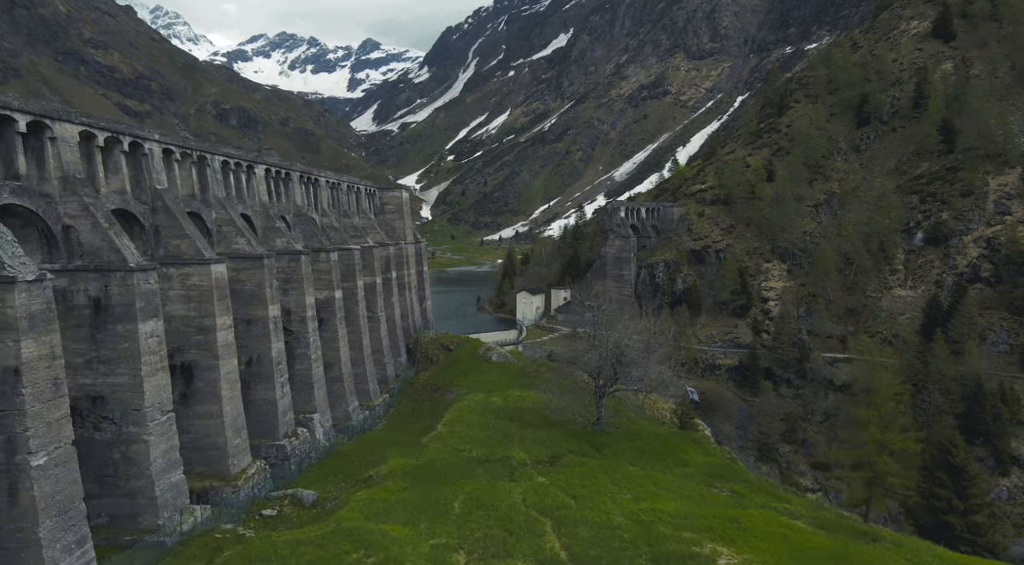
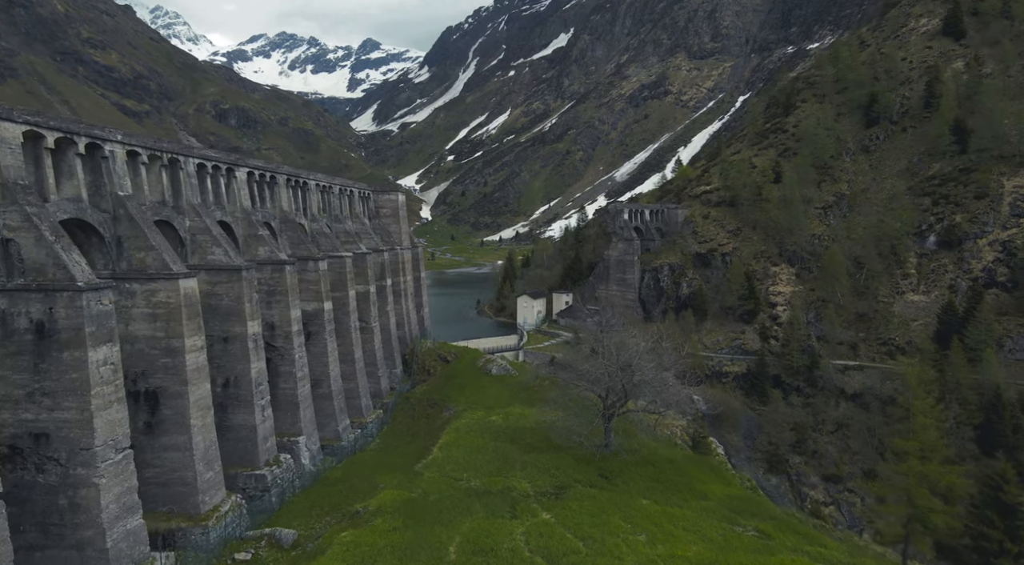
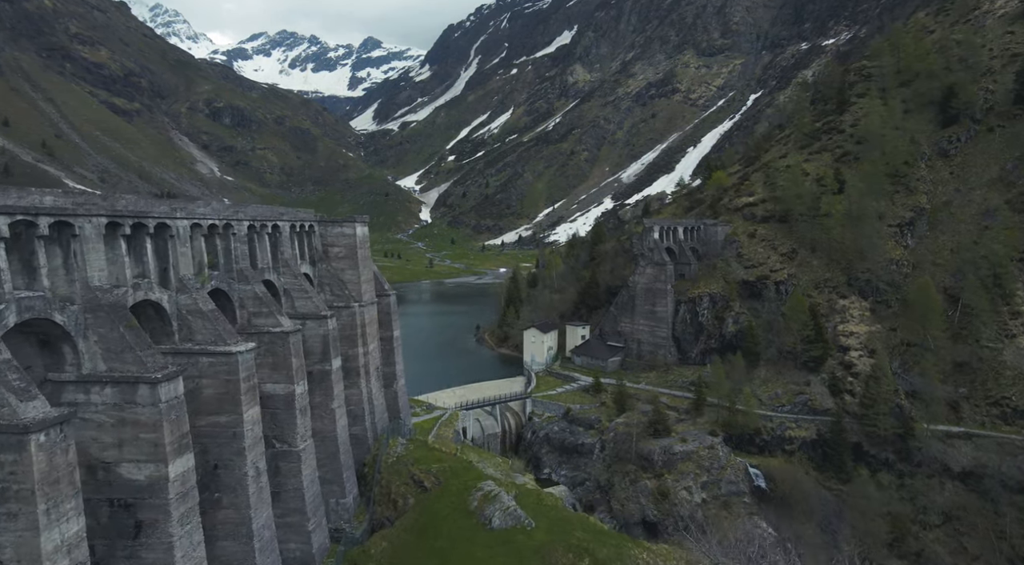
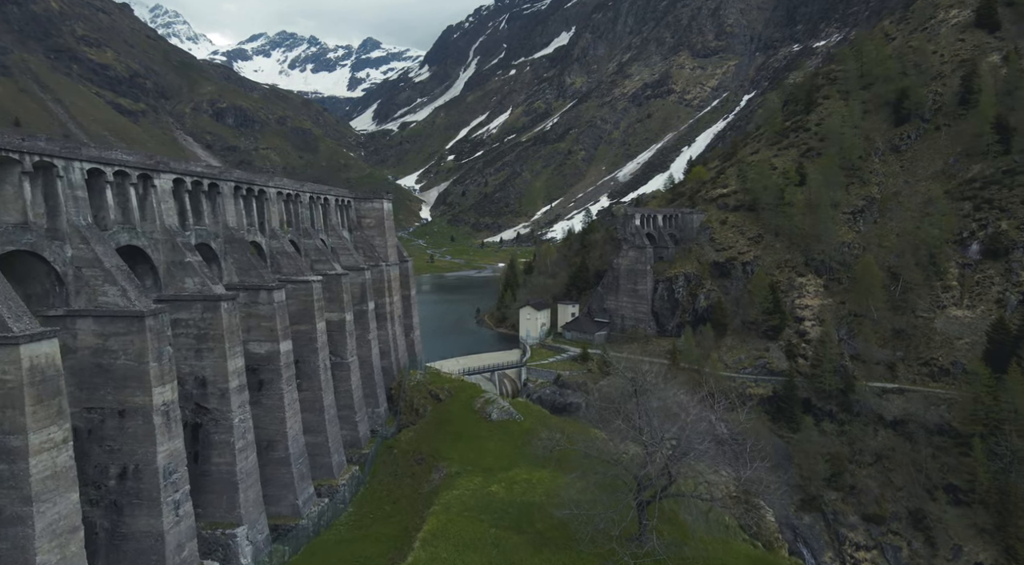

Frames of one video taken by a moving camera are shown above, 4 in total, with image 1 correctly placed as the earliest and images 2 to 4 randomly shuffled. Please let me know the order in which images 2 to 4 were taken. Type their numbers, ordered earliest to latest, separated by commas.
2, 4, 3
